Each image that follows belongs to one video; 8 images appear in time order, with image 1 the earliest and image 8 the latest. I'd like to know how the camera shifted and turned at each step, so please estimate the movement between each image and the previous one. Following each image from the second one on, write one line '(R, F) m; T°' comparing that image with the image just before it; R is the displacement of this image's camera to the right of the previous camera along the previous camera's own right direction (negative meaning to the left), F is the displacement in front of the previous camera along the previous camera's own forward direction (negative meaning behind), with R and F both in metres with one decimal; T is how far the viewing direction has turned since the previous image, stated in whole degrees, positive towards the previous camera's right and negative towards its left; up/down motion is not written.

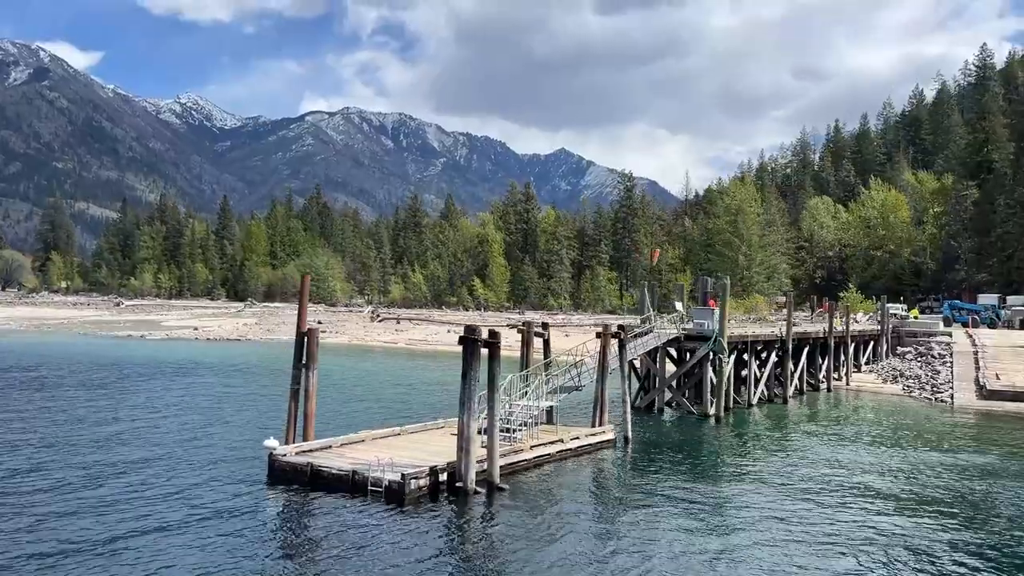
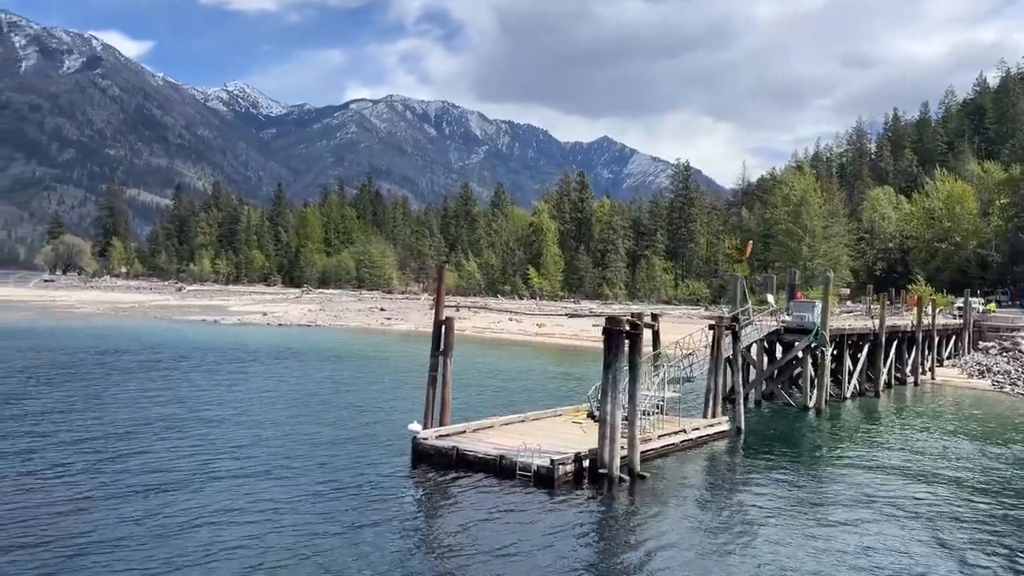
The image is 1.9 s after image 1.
(-2.5, -0.7) m; -3°
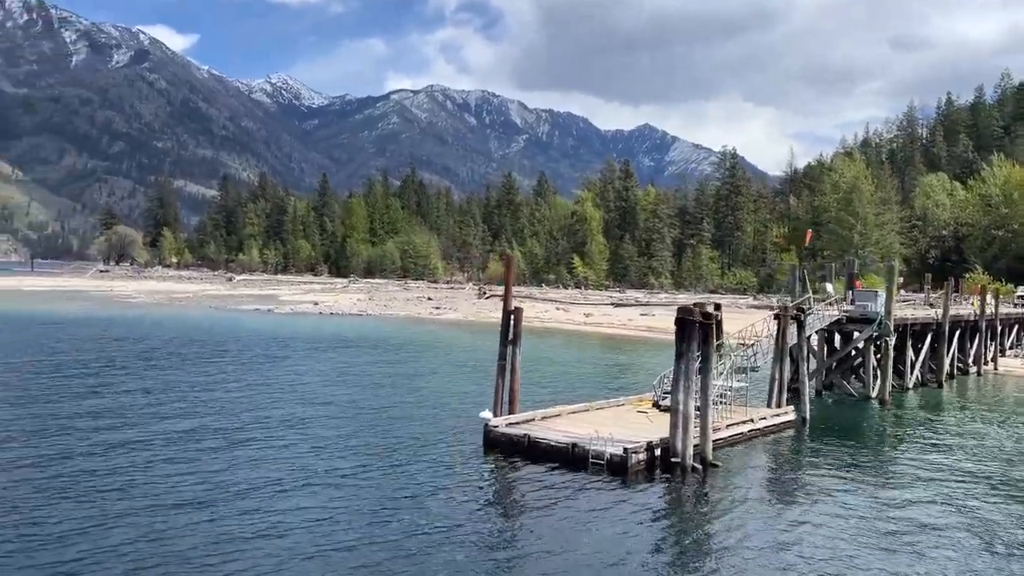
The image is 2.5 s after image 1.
(-0.8, -0.3) m; -3°
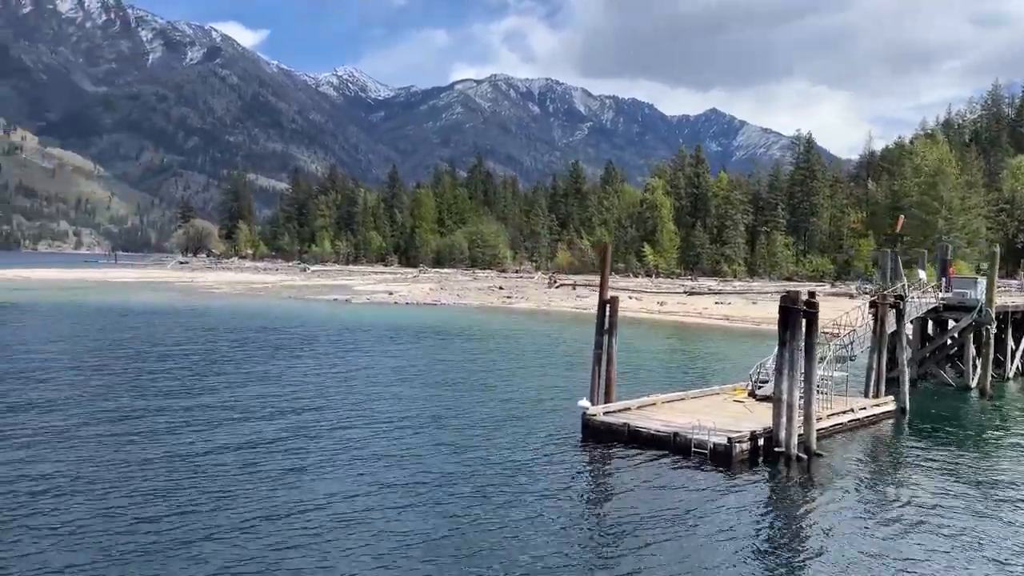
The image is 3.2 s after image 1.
(-0.9, -0.2) m; -4°
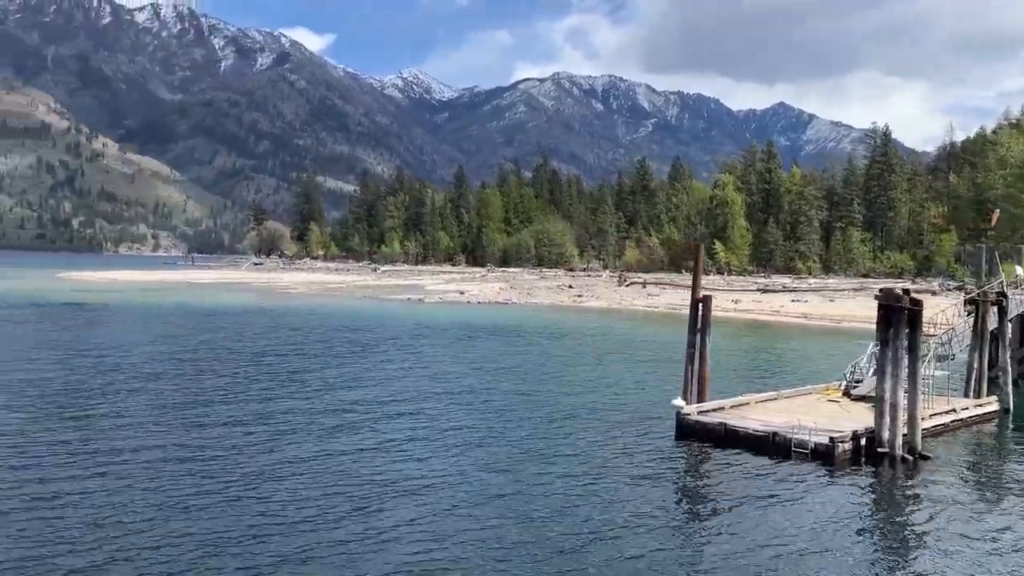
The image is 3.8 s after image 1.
(-0.8, -0.2) m; -4°
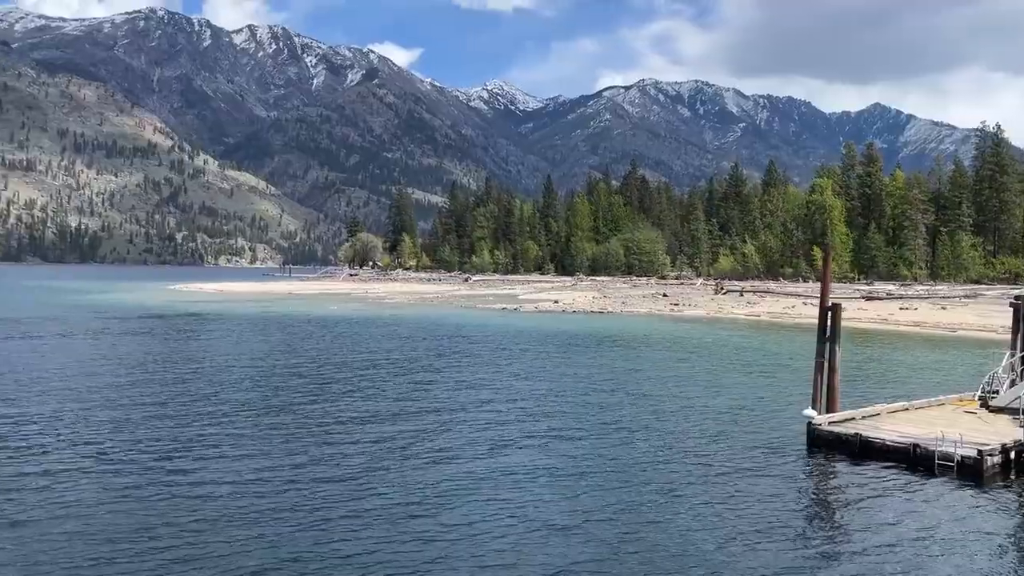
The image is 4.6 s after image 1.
(-1.0, -0.3) m; -6°
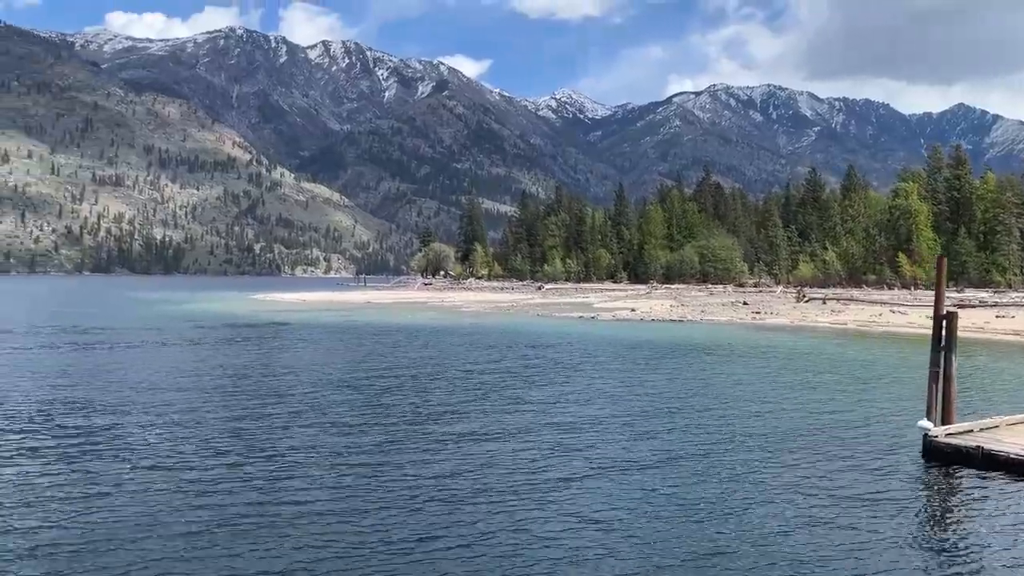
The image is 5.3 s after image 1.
(-0.9, -0.1) m; -5°
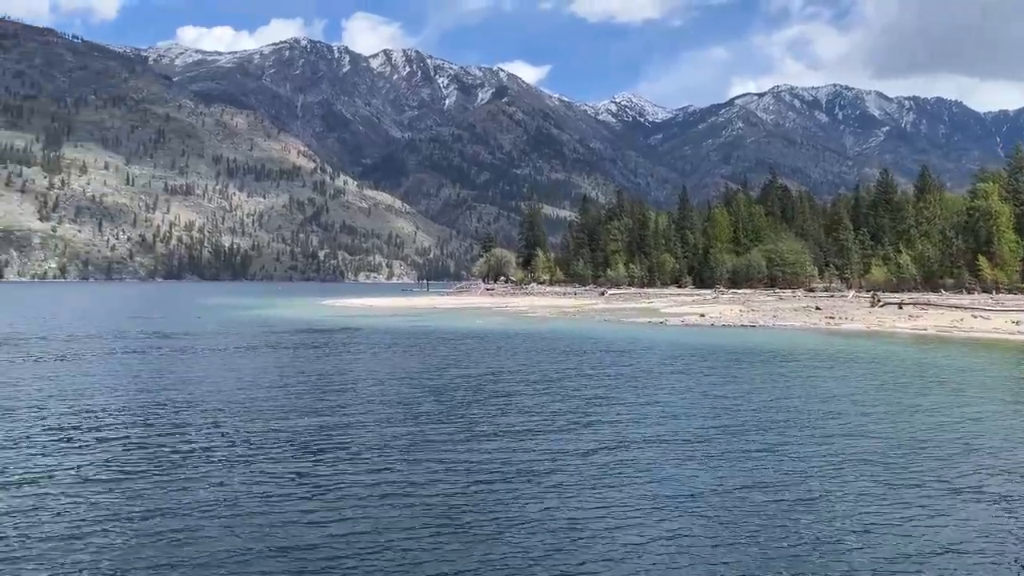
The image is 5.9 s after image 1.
(-0.8, -0.1) m; -4°
